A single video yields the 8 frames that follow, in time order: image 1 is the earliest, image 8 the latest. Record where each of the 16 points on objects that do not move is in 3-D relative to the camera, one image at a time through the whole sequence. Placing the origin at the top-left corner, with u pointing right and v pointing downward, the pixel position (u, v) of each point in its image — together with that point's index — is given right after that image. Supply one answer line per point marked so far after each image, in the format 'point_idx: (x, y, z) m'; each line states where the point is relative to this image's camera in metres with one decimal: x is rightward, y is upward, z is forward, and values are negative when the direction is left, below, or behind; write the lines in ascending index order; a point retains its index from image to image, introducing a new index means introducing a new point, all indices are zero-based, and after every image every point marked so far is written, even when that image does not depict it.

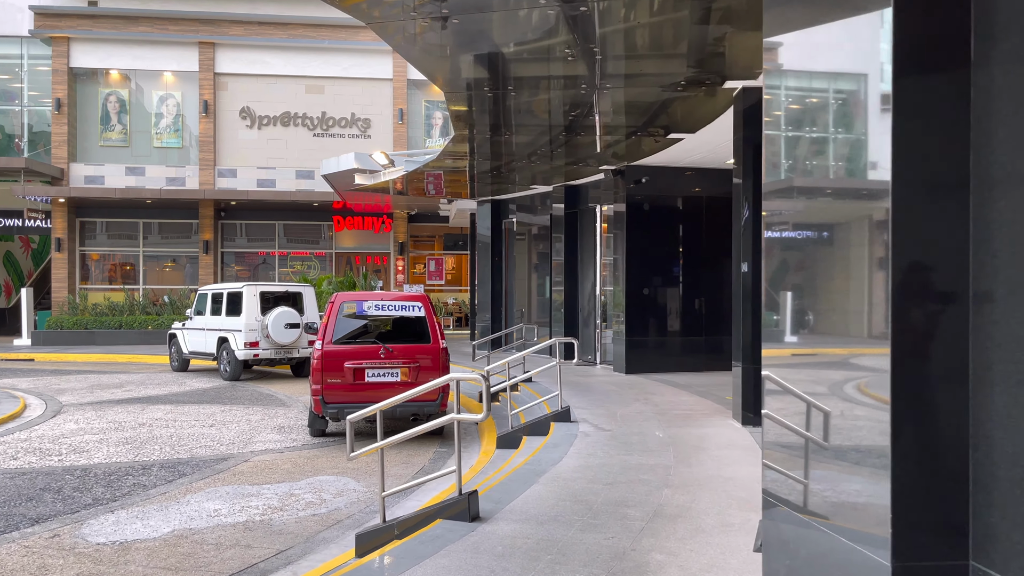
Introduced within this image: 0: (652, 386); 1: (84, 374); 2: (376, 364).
0: (+1.8, -1.3, +10.8) m
1: (-8.1, -1.6, +15.7) m
2: (-1.4, -0.8, +8.4) m
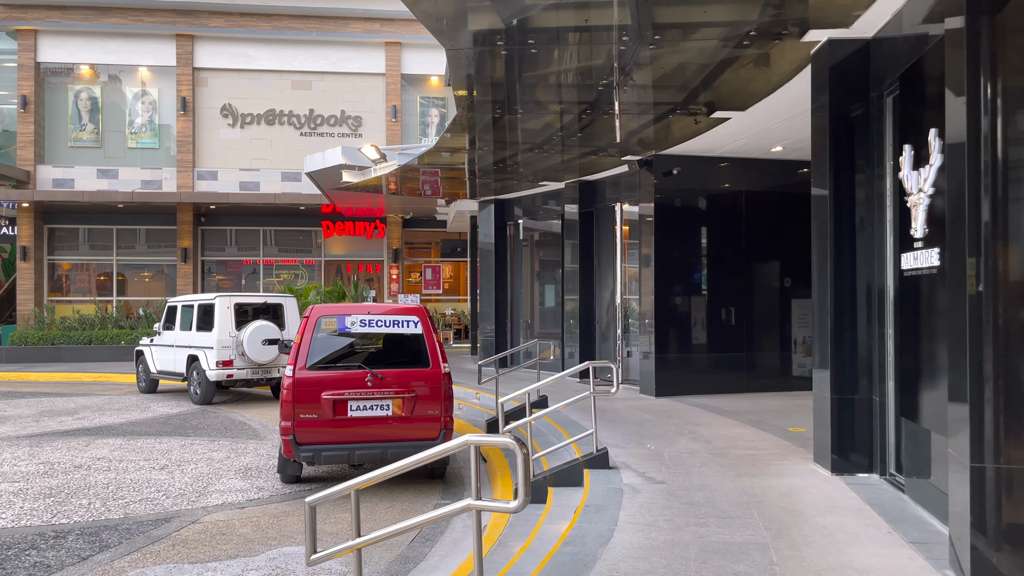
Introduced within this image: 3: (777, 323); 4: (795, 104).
0: (+2.0, -1.4, +9.1) m
1: (-7.9, -1.8, +14.0) m
2: (-1.2, -0.9, +6.7) m
3: (+3.7, -0.5, +11.7) m
4: (+2.9, +1.9, +8.5) m
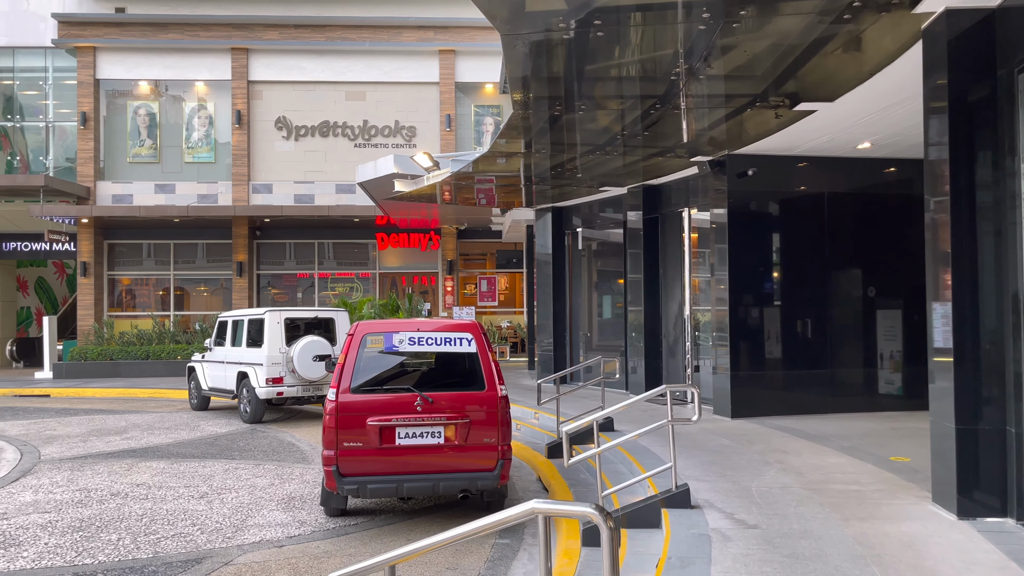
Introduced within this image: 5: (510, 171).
0: (+2.6, -1.5, +8.3) m
1: (-6.9, -2.1, +13.7) m
2: (-0.7, -1.0, +6.0) m
3: (+4.5, -0.6, +10.7) m
4: (+3.5, +1.8, +7.6) m
5: (+0.1, +1.7, +12.1) m
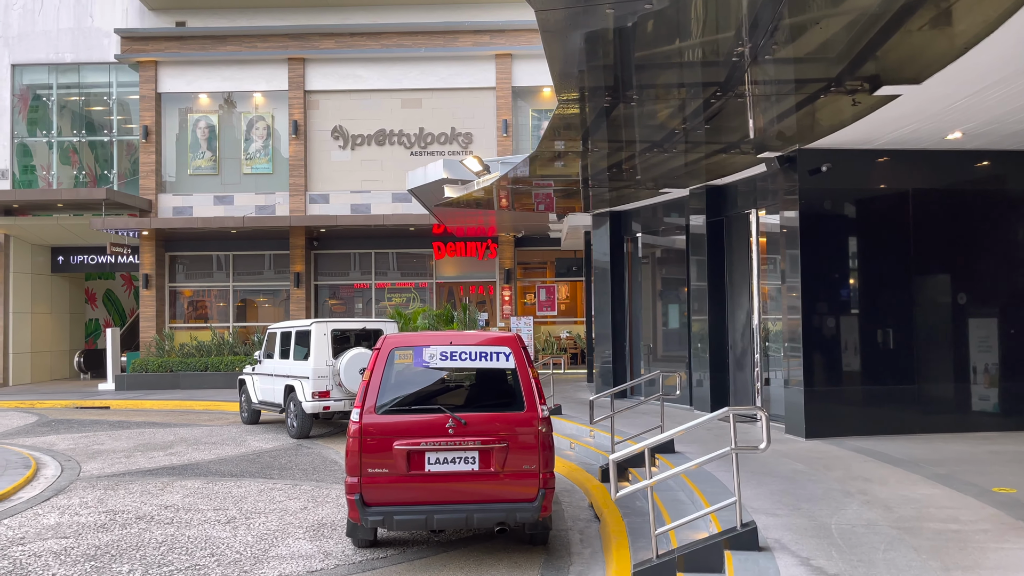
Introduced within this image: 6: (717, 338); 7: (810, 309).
0: (+3.1, -1.5, +7.4) m
1: (-6.0, -2.3, +13.6) m
2: (-0.5, -1.0, +5.4) m
3: (+5.1, -0.7, +9.7) m
4: (+3.8, +1.7, +6.7) m
5: (+0.8, +1.6, +11.4) m
6: (+2.9, -0.7, +11.7) m
7: (+3.4, -0.2, +9.6) m
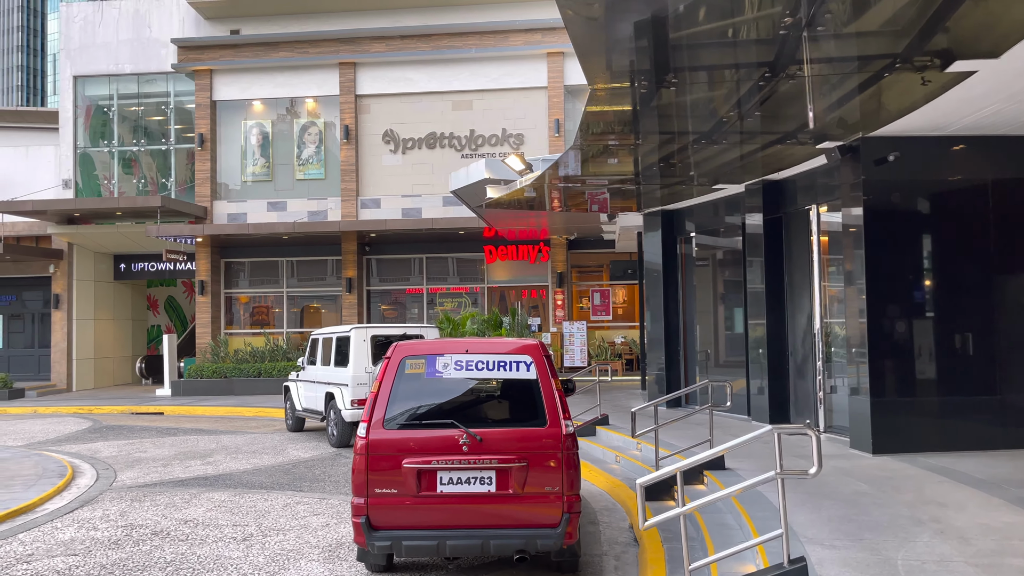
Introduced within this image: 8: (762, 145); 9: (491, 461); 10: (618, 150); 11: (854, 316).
0: (+3.3, -1.6, +6.6) m
1: (-5.3, -2.4, +13.5) m
2: (-0.3, -1.0, +5.0) m
3: (+5.5, -0.7, +8.8) m
4: (+4.0, +1.7, +5.9) m
5: (+1.4, +1.5, +10.8) m
6: (+3.5, -0.7, +10.9) m
7: (+3.9, -0.3, +8.8) m
8: (+2.8, +1.6, +9.2) m
9: (-0.1, -1.0, +5.0) m
10: (+1.2, +1.6, +9.7) m
11: (+3.7, -0.3, +9.0) m
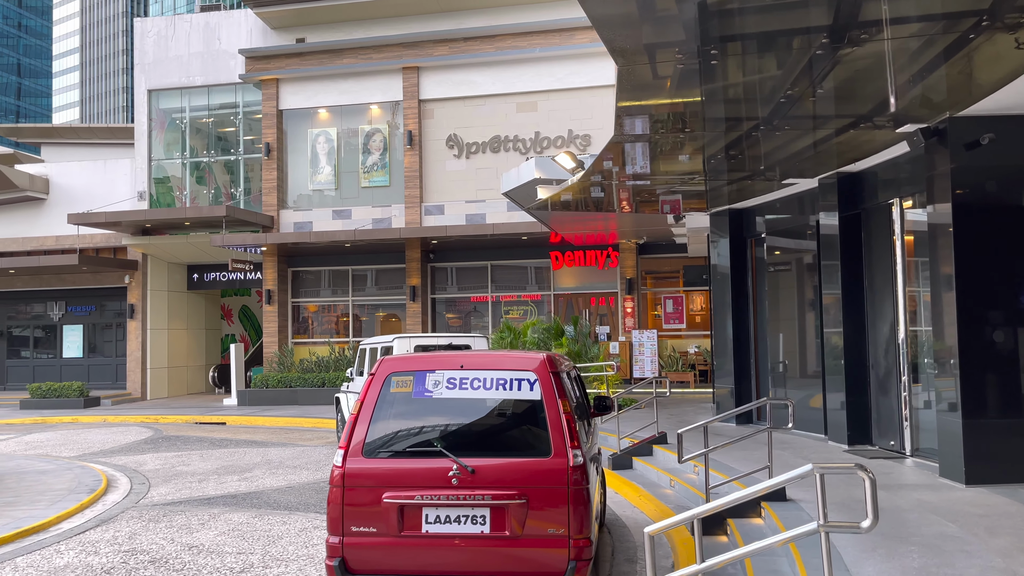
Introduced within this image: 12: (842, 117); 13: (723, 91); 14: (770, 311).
0: (+3.5, -1.6, +5.5) m
1: (-4.4, -2.5, +13.2) m
2: (-0.4, -1.1, +4.2) m
3: (+5.9, -0.7, +7.4) m
4: (+4.1, +1.7, +4.8) m
5: (+1.9, +1.5, +9.9) m
6: (+4.0, -0.8, +9.8) m
7: (+4.2, -0.3, +7.6) m
8: (+3.1, +1.5, +8.1) m
9: (-0.1, -1.1, +4.2) m
10: (+1.7, +1.5, +8.8) m
11: (+4.1, -0.3, +7.9) m
12: (+3.0, +1.6, +7.7) m
13: (+1.7, +1.6, +7.1) m
14: (+3.8, -0.3, +12.3) m
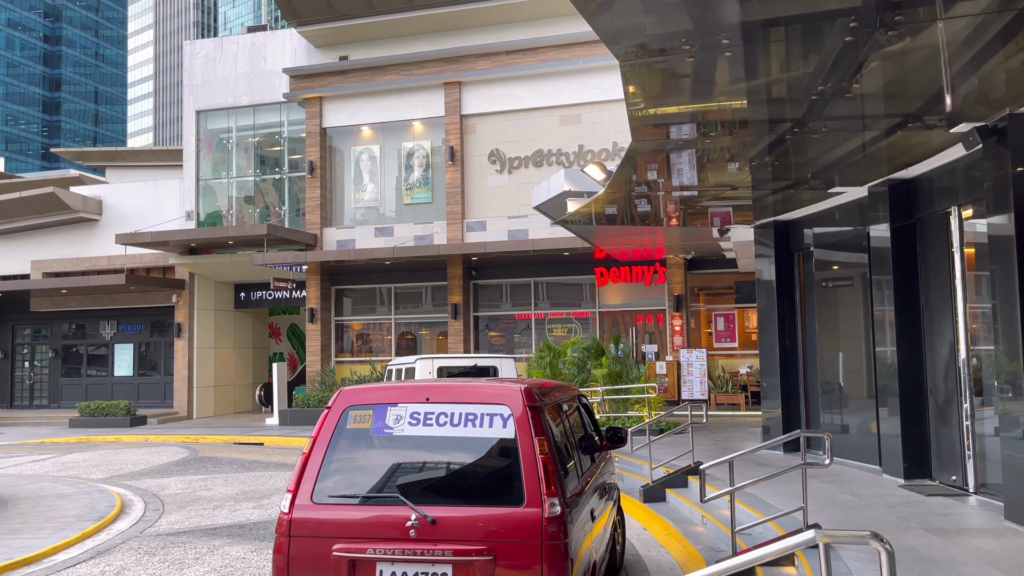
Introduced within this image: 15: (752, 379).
0: (+3.4, -1.7, +4.7) m
1: (-3.8, -2.8, +12.9) m
2: (-0.5, -1.2, +3.7) m
3: (+5.9, -0.8, +6.4) m
4: (+3.9, +1.6, +4.0) m
5: (+2.2, +1.3, +9.3) m
6: (+4.3, -1.0, +8.9) m
7: (+4.3, -0.4, +6.8) m
8: (+3.3, +1.4, +7.4) m
9: (-0.3, -1.2, +3.7) m
10: (+1.8, +1.3, +8.1) m
11: (+4.2, -0.5, +7.0) m
12: (+3.1, +1.4, +6.9) m
13: (+1.7, +1.5, +6.5) m
14: (+4.3, -0.5, +11.4) m
15: (+5.8, -2.1, +19.6) m
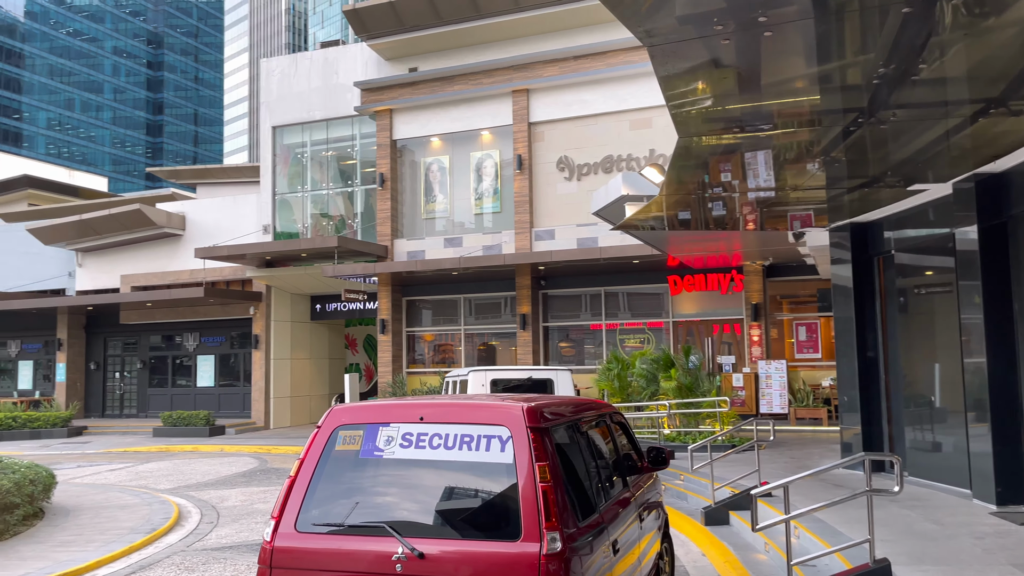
0: (+3.5, -1.7, +3.9) m
1: (-2.9, -3.0, +12.9) m
2: (-0.5, -1.2, +3.4) m
3: (+6.2, -0.9, +5.4) m
4: (+3.9, +1.6, +3.2) m
5: (+2.7, +1.2, +8.7) m
6: (+4.8, -1.0, +8.1) m
7: (+4.6, -0.5, +5.9) m
8: (+3.6, +1.3, +6.7) m
9: (-0.3, -1.2, +3.3) m
10: (+2.3, +1.3, +7.6) m
11: (+4.5, -0.5, +6.2) m
12: (+3.4, +1.4, +6.2) m
13: (+2.0, +1.4, +5.9) m
14: (+5.0, -0.6, +10.6) m
15: (+7.3, -2.3, +18.5) m
